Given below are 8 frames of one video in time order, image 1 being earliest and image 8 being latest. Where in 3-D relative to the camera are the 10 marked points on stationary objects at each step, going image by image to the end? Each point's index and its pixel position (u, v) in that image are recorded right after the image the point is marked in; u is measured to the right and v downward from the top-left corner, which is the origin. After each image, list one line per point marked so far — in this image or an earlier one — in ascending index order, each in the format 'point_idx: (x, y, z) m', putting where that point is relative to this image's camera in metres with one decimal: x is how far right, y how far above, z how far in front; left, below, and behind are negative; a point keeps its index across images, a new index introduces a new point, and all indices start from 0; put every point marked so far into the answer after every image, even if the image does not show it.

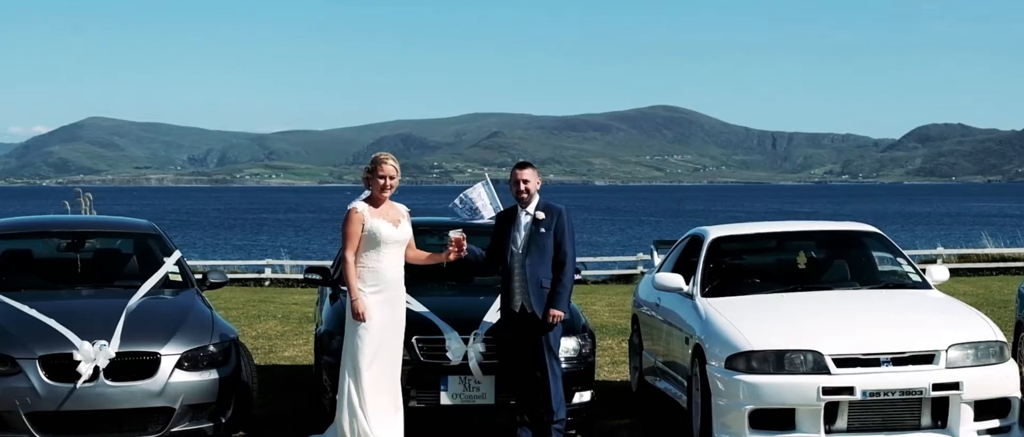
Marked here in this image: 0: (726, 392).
0: (+0.8, -0.6, +6.2) m
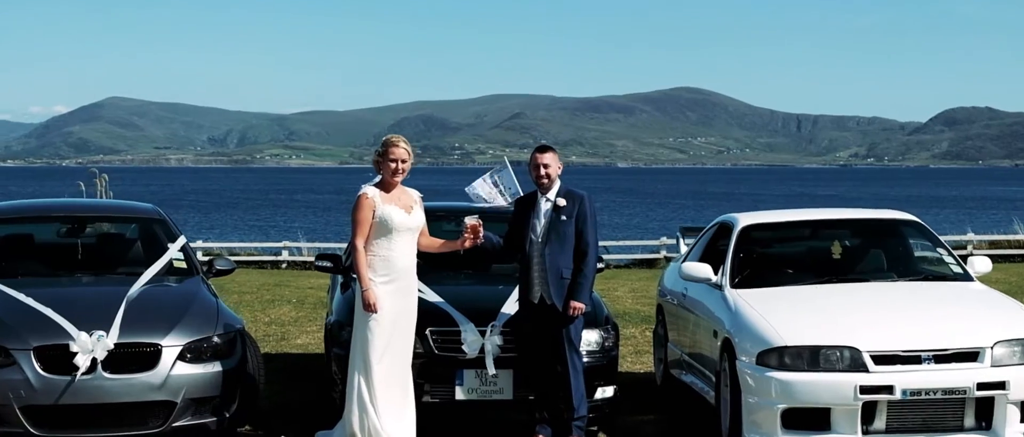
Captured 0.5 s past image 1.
0: (+0.8, -0.6, +5.8) m
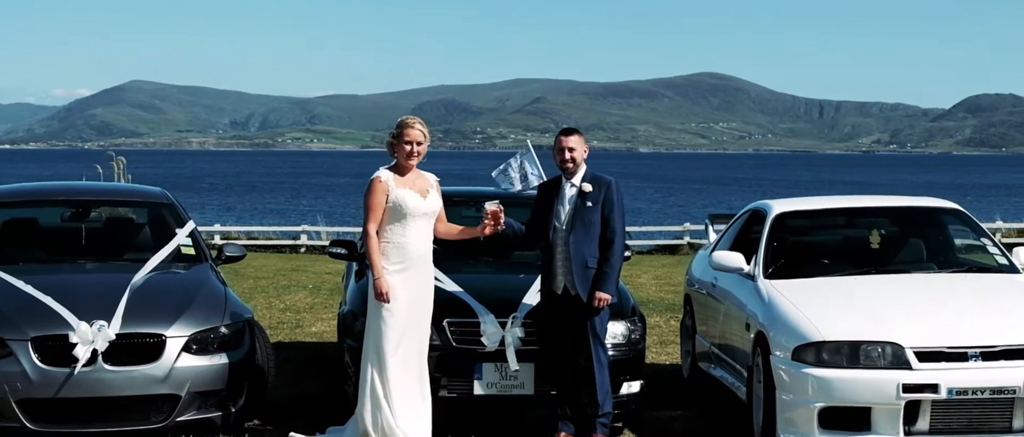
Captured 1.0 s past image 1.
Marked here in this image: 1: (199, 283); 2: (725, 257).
0: (+0.9, -0.5, +5.5) m
1: (-1.2, -0.2, +6.6) m
2: (+0.8, -0.1, +6.5) m
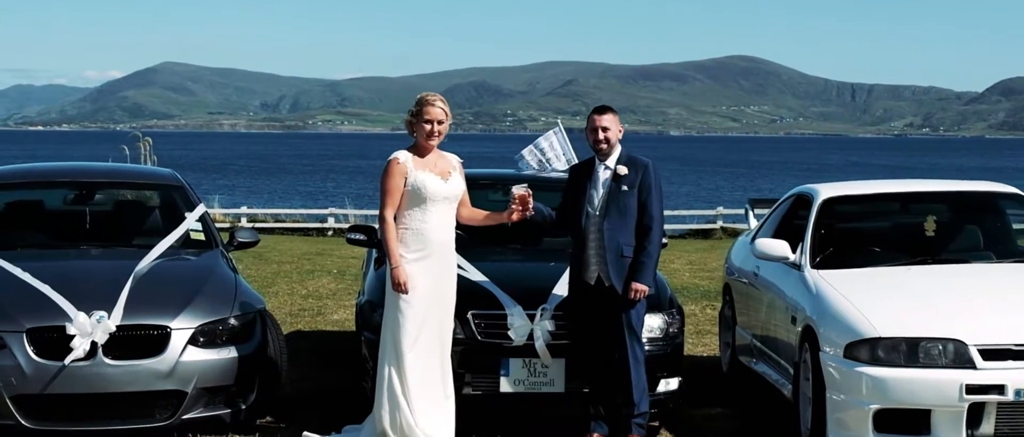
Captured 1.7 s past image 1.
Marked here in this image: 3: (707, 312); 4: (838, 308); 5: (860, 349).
0: (+1.0, -0.5, +5.1) m
1: (-1.1, -0.2, +6.2) m
2: (+0.9, -0.1, +6.1) m
3: (+1.2, -0.6, +10.5) m
4: (+1.0, -0.3, +5.4) m
5: (+1.0, -0.4, +5.1) m
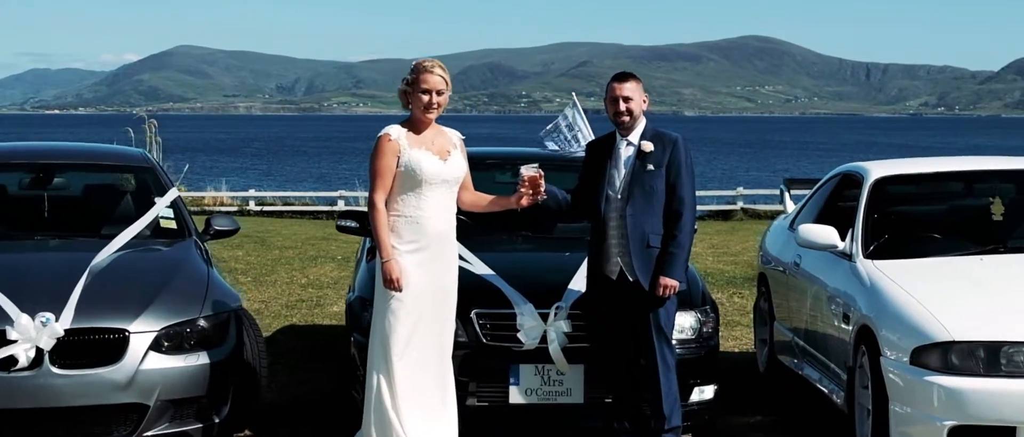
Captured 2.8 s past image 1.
0: (+1.0, -0.4, +4.4) m
1: (-1.0, -0.1, +5.5) m
2: (+0.9, 0.0, +5.3) m
3: (+1.2, -0.5, +9.7) m
4: (+1.0, -0.2, +4.6) m
5: (+1.0, -0.3, +4.3) m
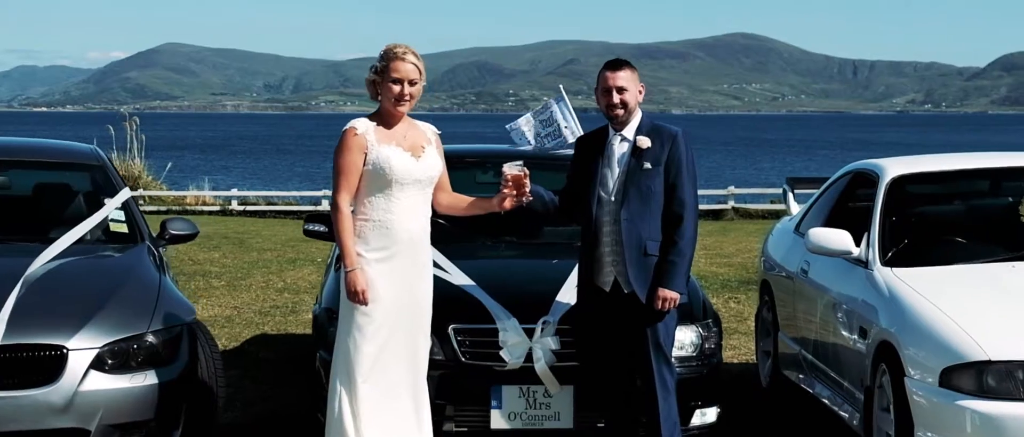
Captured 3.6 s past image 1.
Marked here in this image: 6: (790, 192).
0: (+1.0, -0.5, +3.9) m
1: (-1.1, -0.2, +5.0) m
2: (+0.9, 0.0, +4.9) m
3: (+1.2, -0.5, +9.3) m
4: (+1.0, -0.2, +4.1) m
5: (+1.0, -0.4, +3.9) m
6: (+1.1, +0.1, +6.8) m
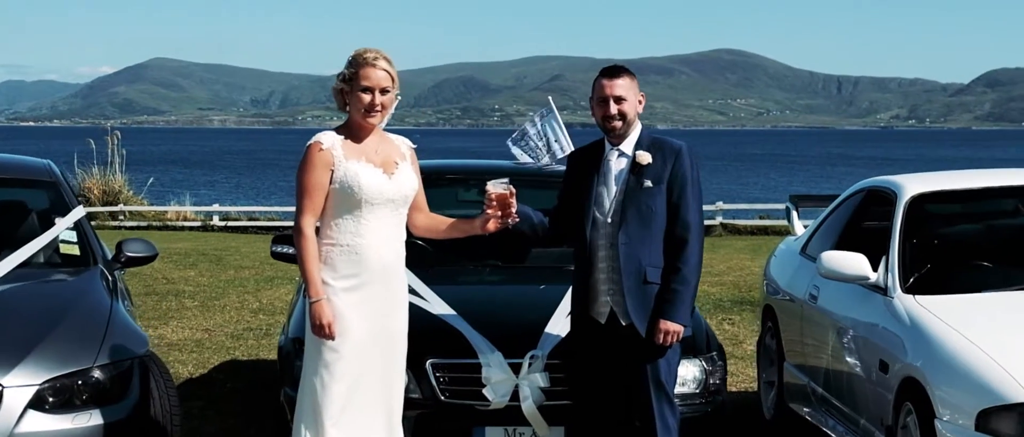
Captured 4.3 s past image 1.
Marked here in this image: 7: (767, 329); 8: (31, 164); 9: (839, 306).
0: (+0.9, -0.5, +3.5) m
1: (-1.1, -0.2, +4.5) m
2: (+0.8, -0.1, +4.4) m
3: (+1.1, -0.6, +8.8) m
4: (+1.0, -0.3, +3.7) m
5: (+1.0, -0.4, +3.4) m
6: (+1.0, 0.0, +6.3) m
7: (+0.9, -0.4, +5.8) m
8: (-1.5, +0.2, +5.6) m
9: (+0.9, -0.2, +4.7) m
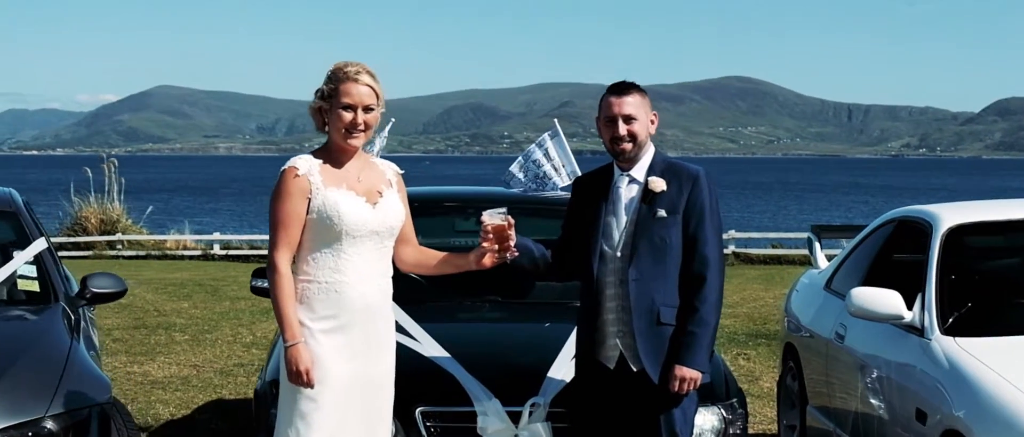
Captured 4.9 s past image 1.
0: (+0.9, -0.6, +3.1) m
1: (-1.1, -0.3, +4.2) m
2: (+0.8, -0.2, +4.1) m
3: (+1.1, -0.7, +8.5) m
4: (+0.9, -0.4, +3.3) m
5: (+1.0, -0.5, +3.1) m
6: (+1.0, -0.1, +6.0) m
7: (+0.9, -0.5, +5.4) m
8: (-1.5, +0.1, +5.2) m
9: (+0.9, -0.3, +4.3) m
